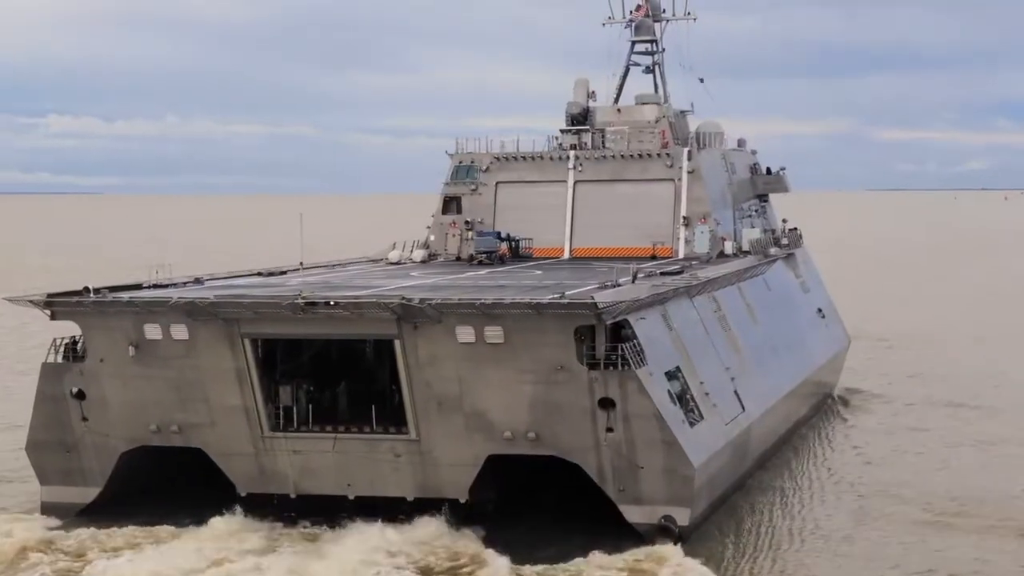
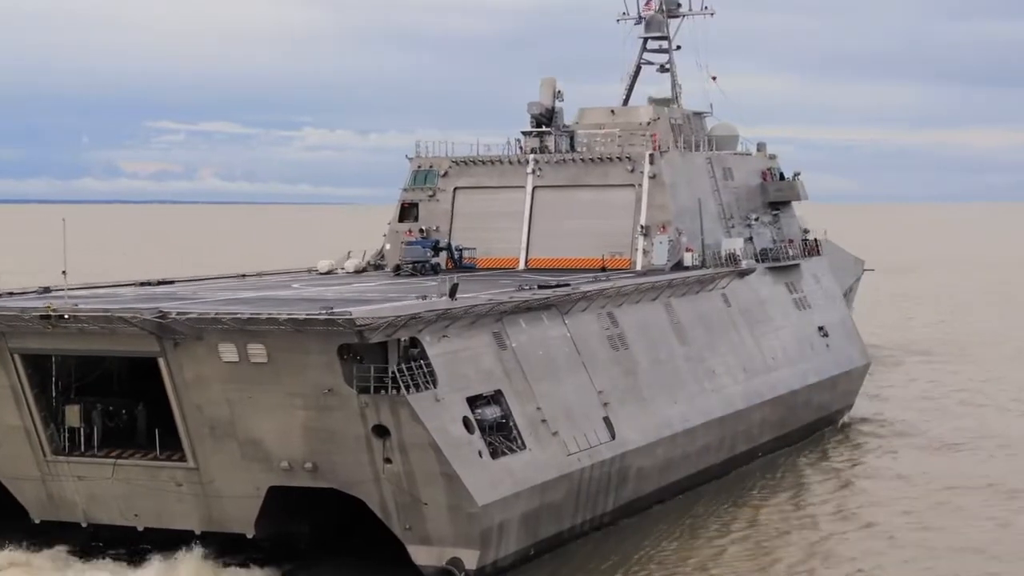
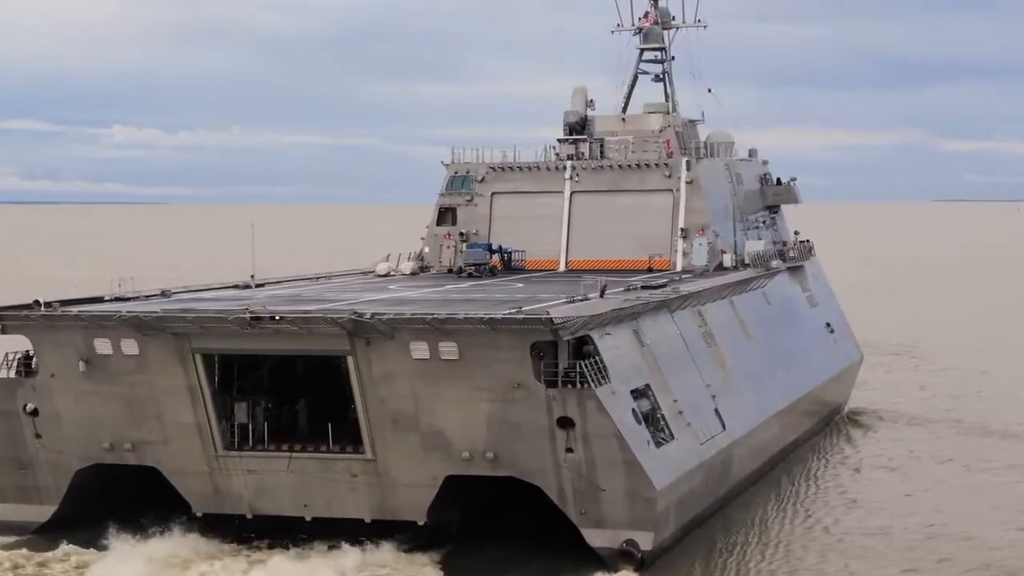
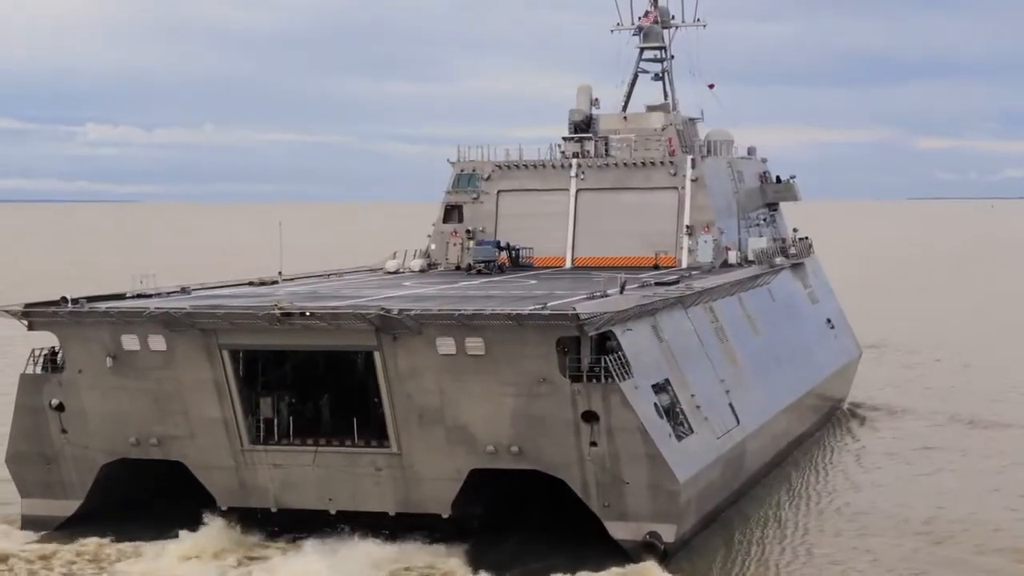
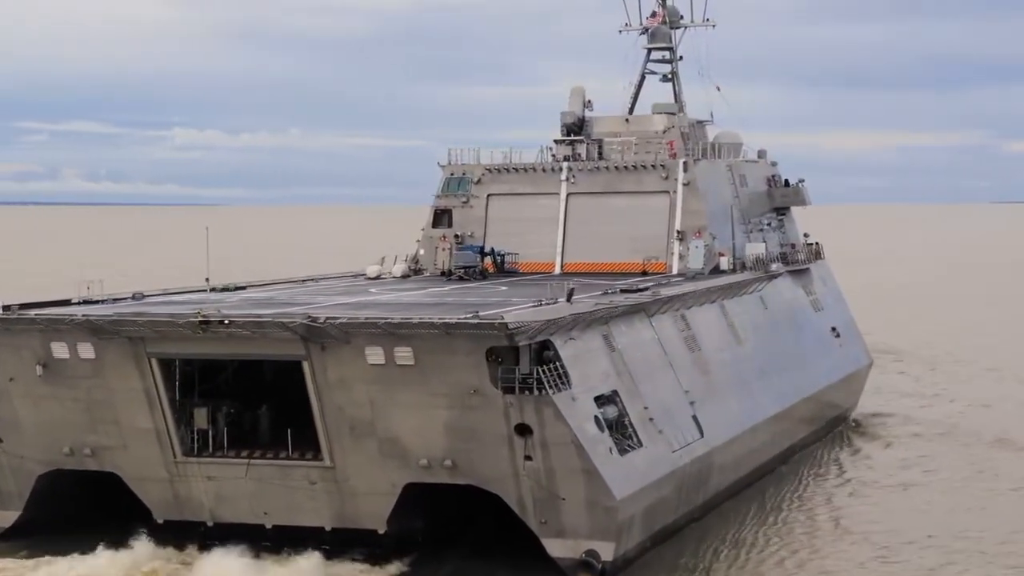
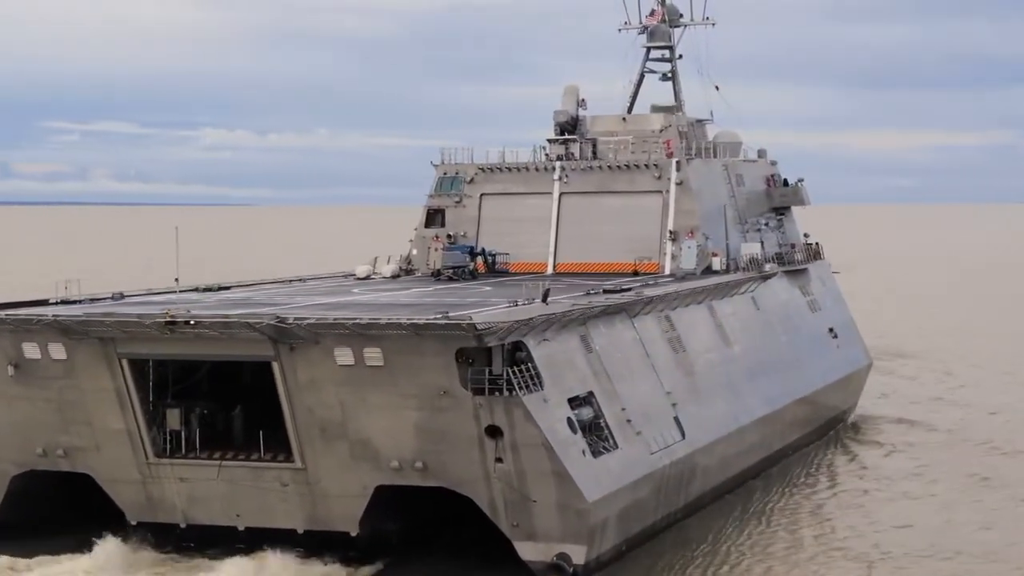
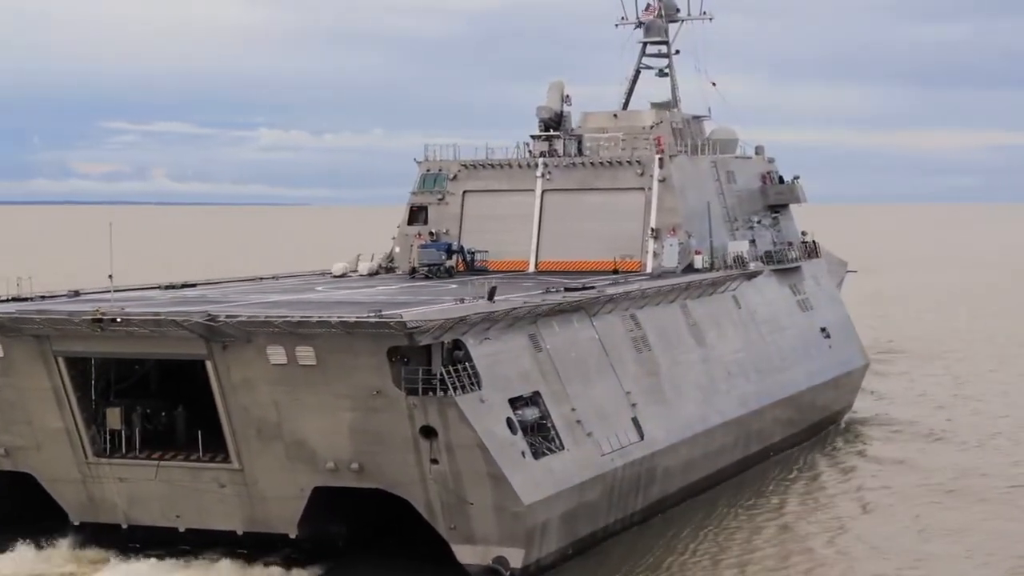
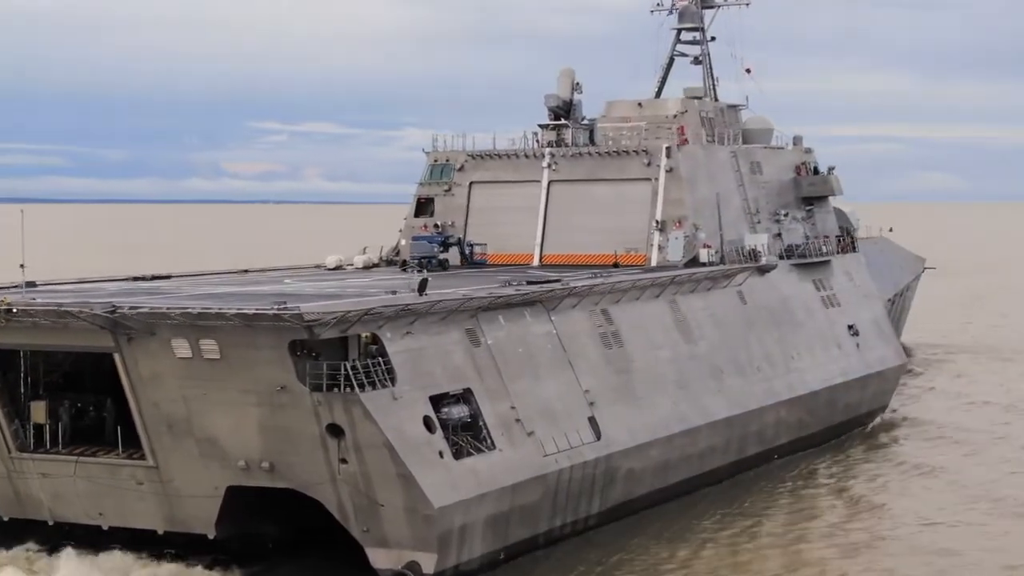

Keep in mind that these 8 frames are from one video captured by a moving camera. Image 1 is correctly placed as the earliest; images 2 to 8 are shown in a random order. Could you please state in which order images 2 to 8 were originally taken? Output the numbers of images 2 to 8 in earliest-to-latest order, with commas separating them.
4, 3, 5, 6, 7, 2, 8
